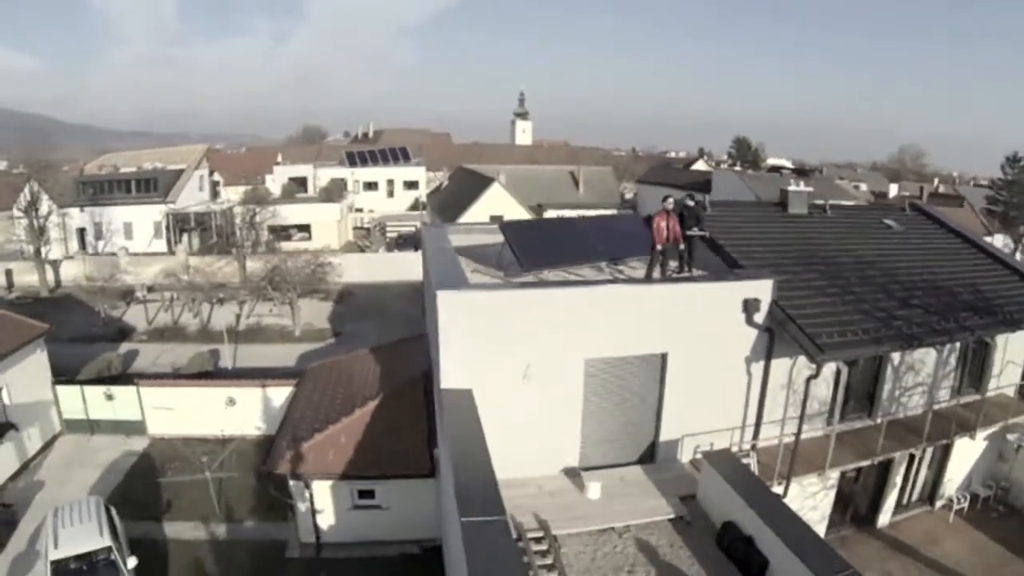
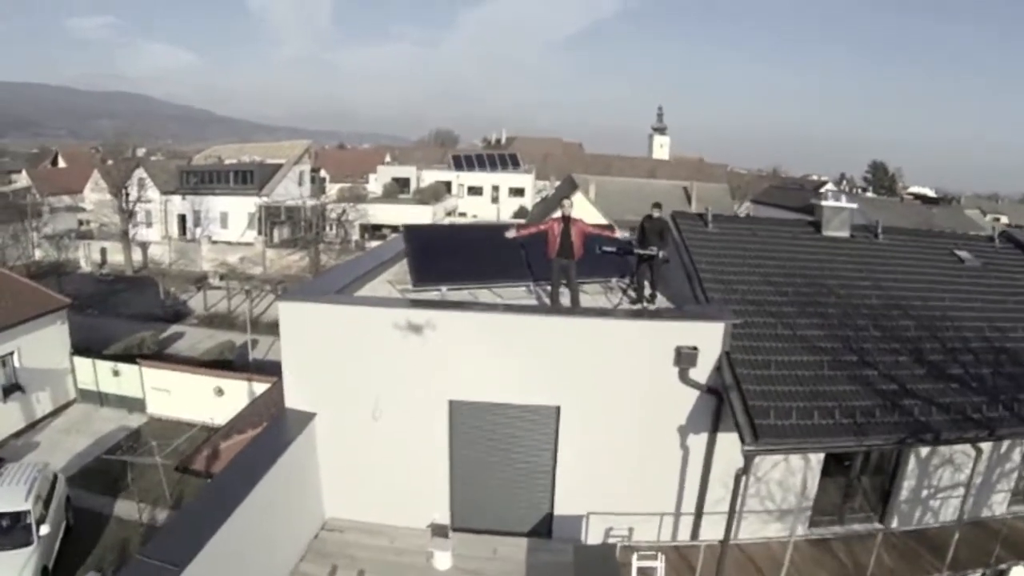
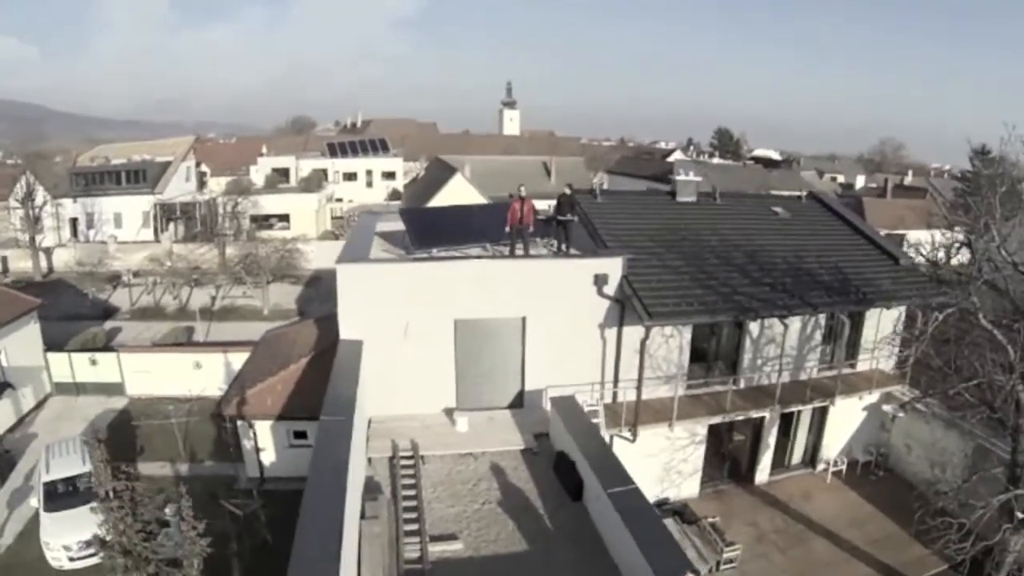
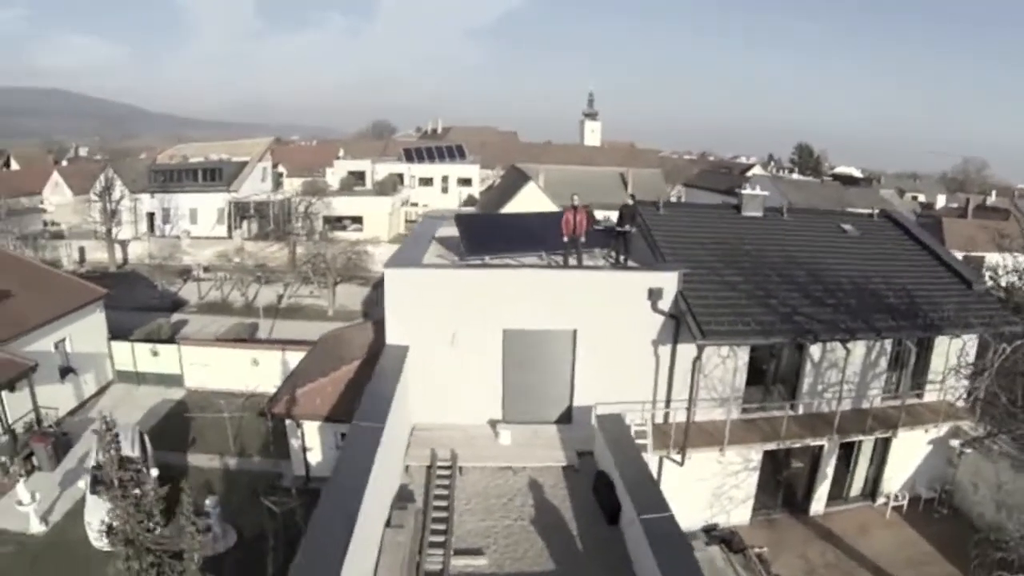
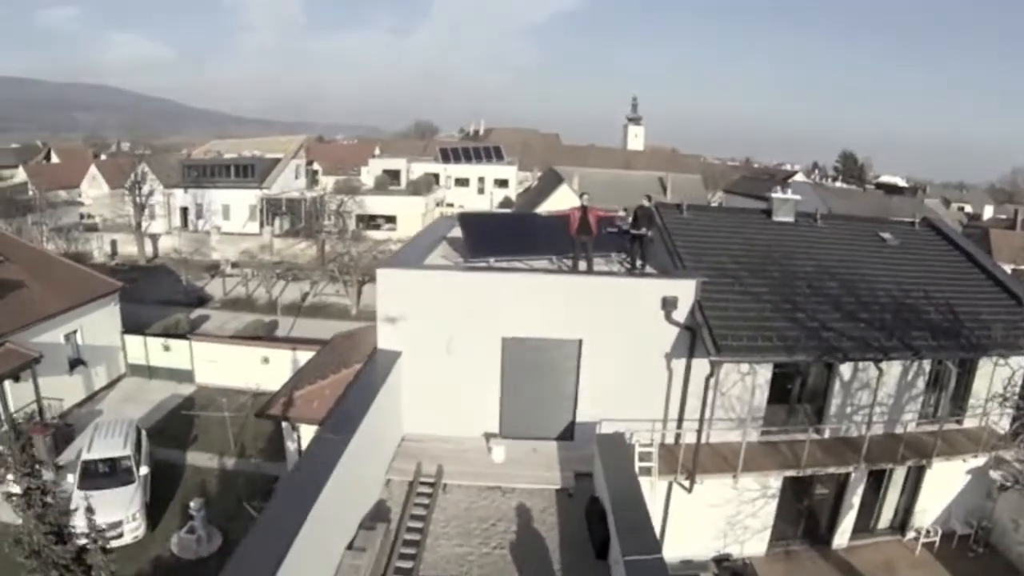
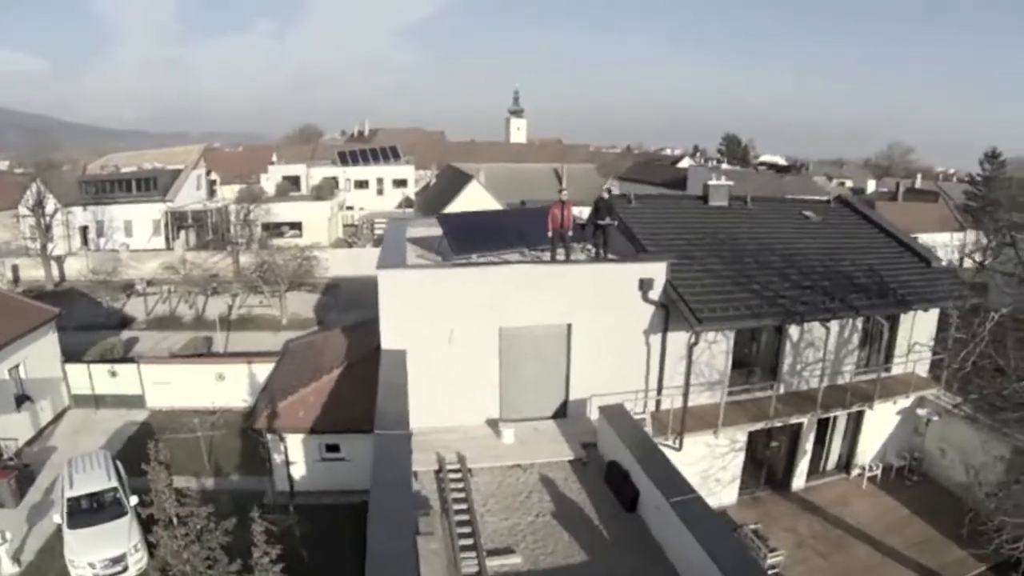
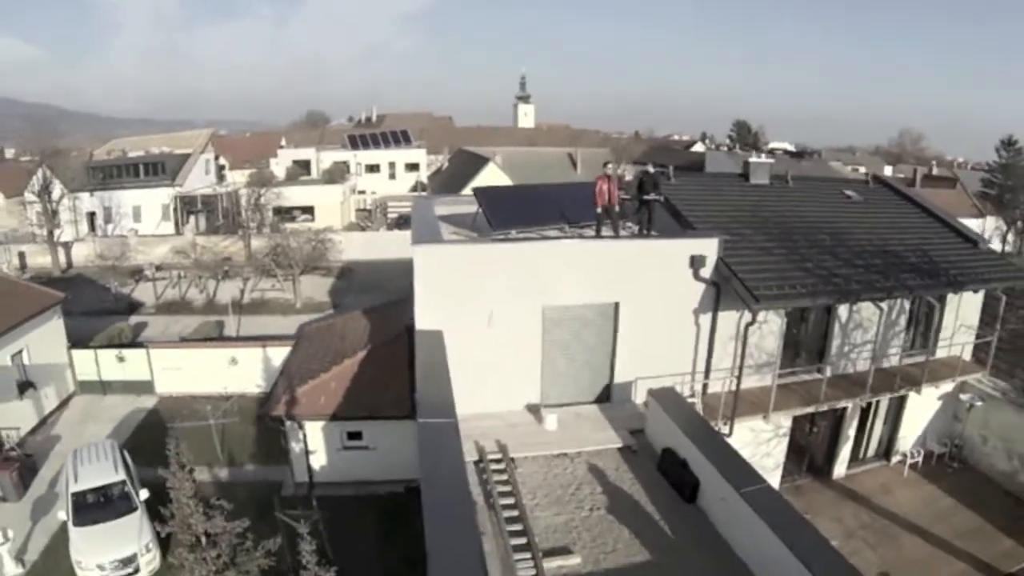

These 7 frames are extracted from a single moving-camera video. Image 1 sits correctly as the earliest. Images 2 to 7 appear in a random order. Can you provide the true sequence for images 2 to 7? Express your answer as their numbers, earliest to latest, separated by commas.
7, 6, 3, 4, 5, 2
